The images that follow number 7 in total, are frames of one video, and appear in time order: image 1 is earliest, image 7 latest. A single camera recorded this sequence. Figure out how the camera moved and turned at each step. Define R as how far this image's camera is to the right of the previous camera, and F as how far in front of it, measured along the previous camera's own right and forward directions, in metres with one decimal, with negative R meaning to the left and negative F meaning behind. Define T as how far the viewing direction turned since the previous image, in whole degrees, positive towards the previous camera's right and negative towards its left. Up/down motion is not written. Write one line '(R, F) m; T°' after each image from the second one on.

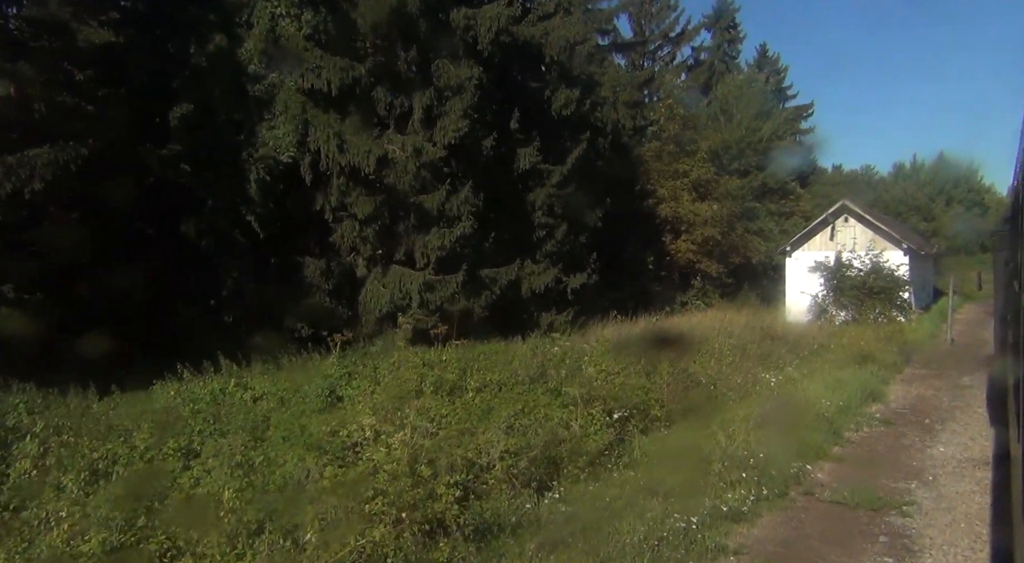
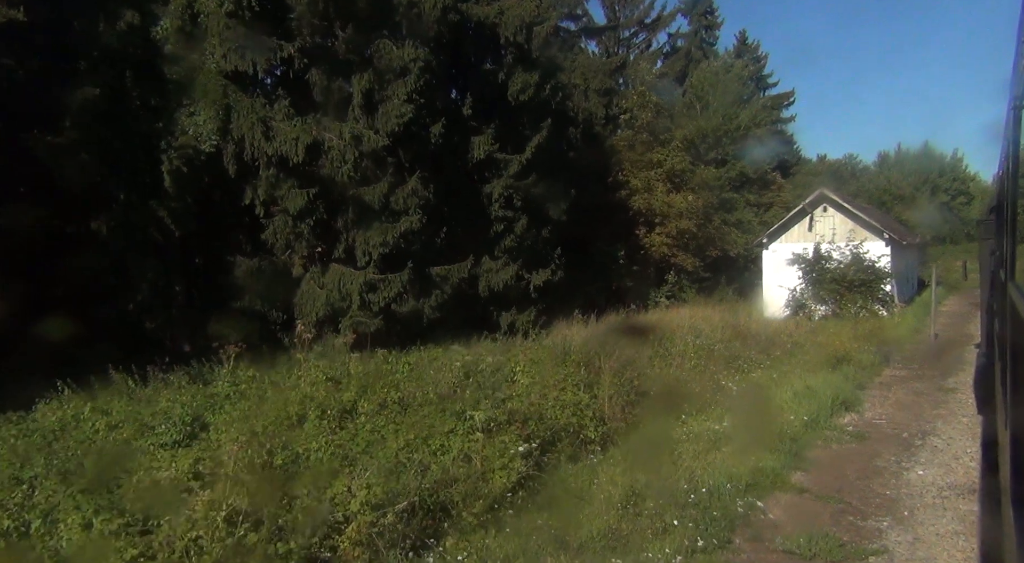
(+0.8, +1.2) m; +1°
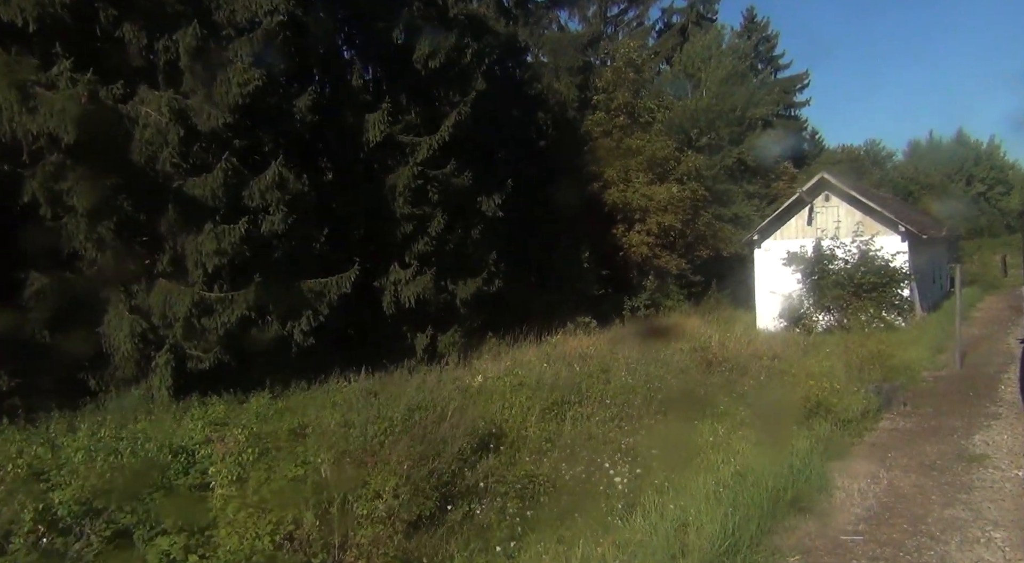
(+2.3, +3.6) m; -2°
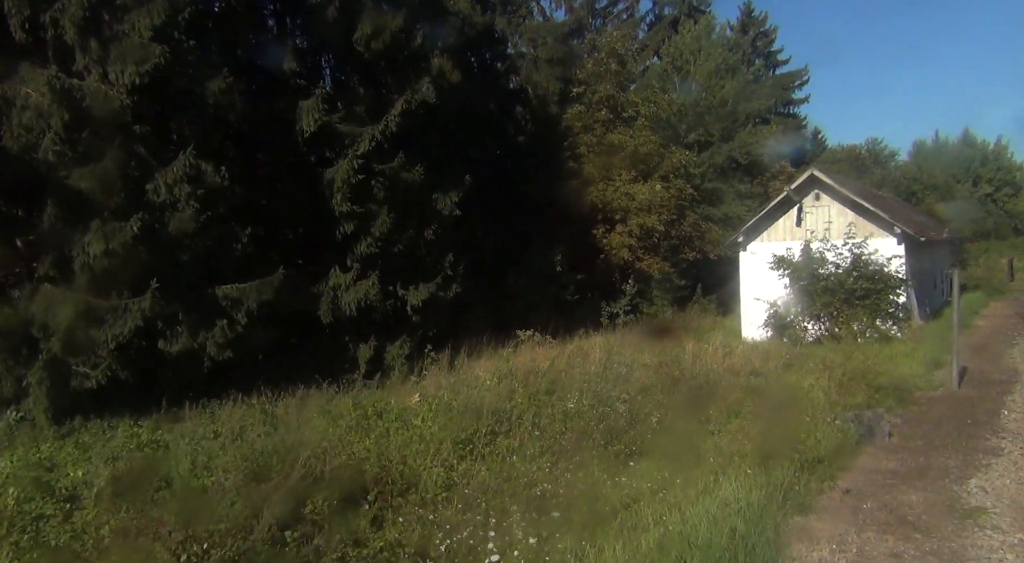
(+1.0, +1.4) m; 0°
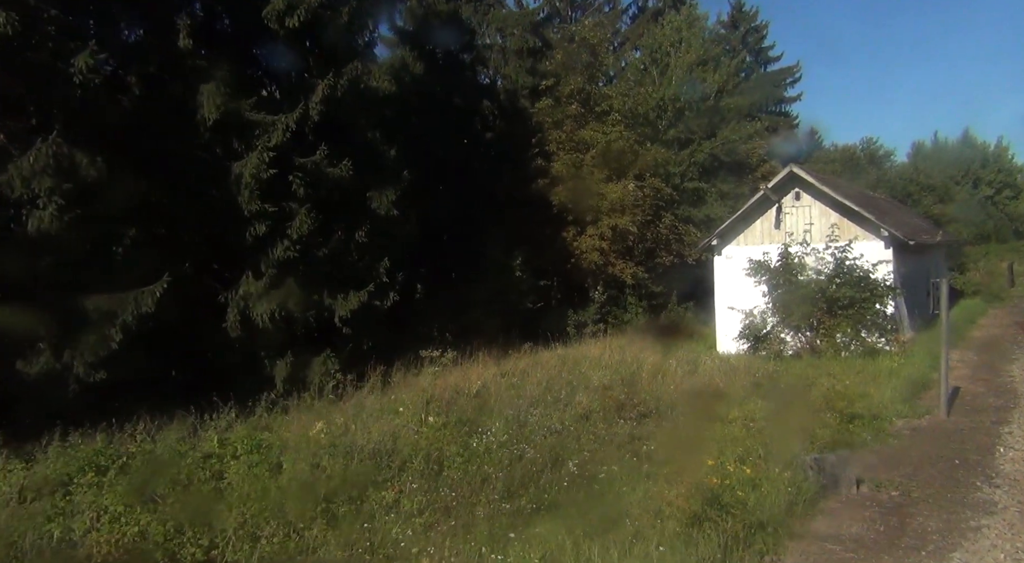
(+1.1, +1.5) m; 0°
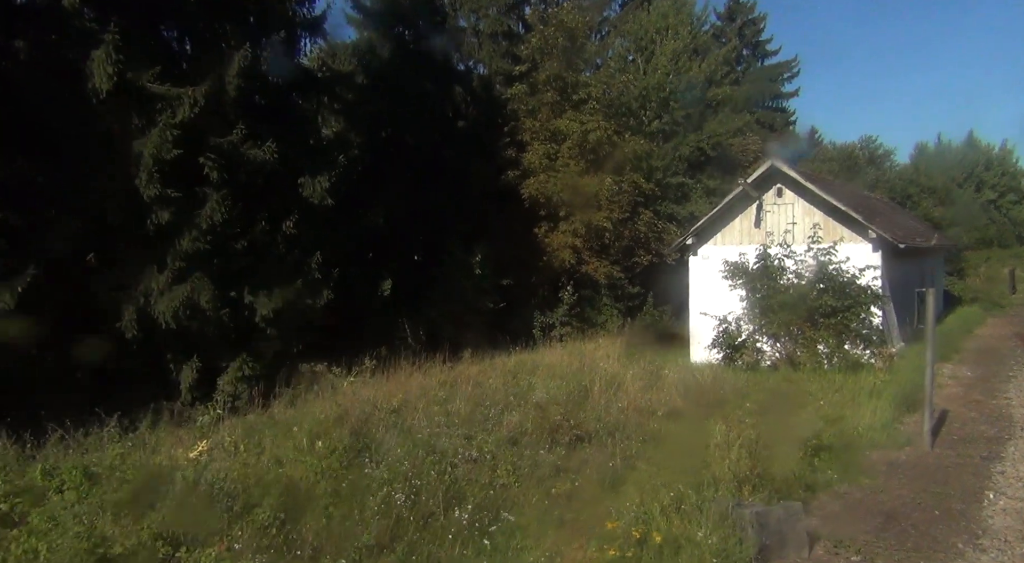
(+1.0, +1.3) m; 0°
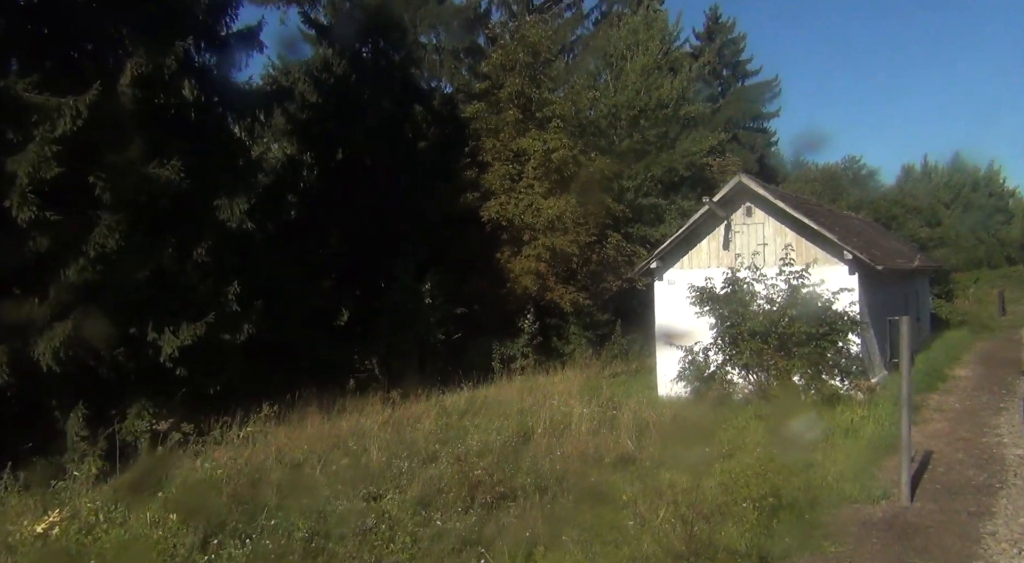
(+0.9, +1.2) m; +1°
